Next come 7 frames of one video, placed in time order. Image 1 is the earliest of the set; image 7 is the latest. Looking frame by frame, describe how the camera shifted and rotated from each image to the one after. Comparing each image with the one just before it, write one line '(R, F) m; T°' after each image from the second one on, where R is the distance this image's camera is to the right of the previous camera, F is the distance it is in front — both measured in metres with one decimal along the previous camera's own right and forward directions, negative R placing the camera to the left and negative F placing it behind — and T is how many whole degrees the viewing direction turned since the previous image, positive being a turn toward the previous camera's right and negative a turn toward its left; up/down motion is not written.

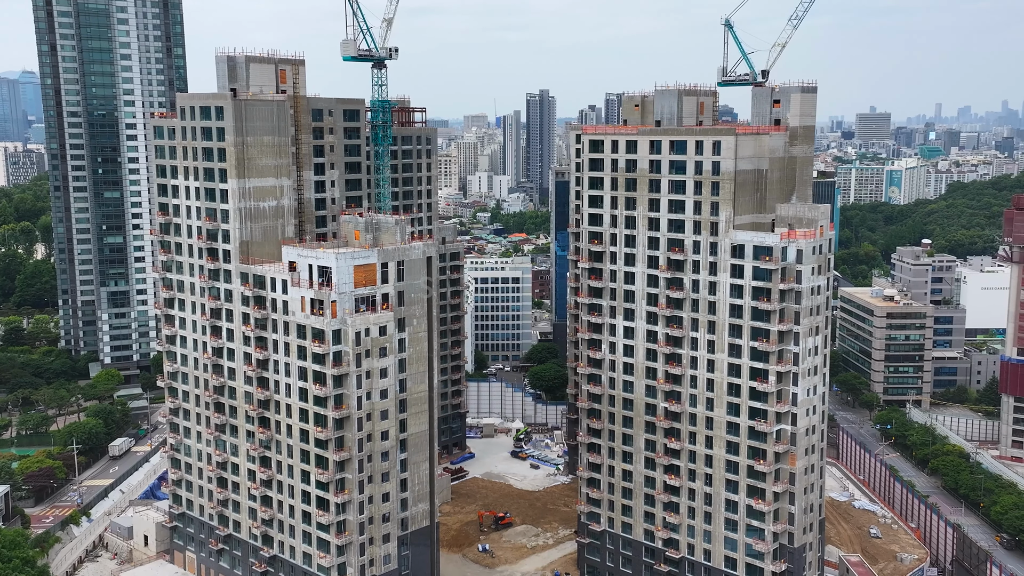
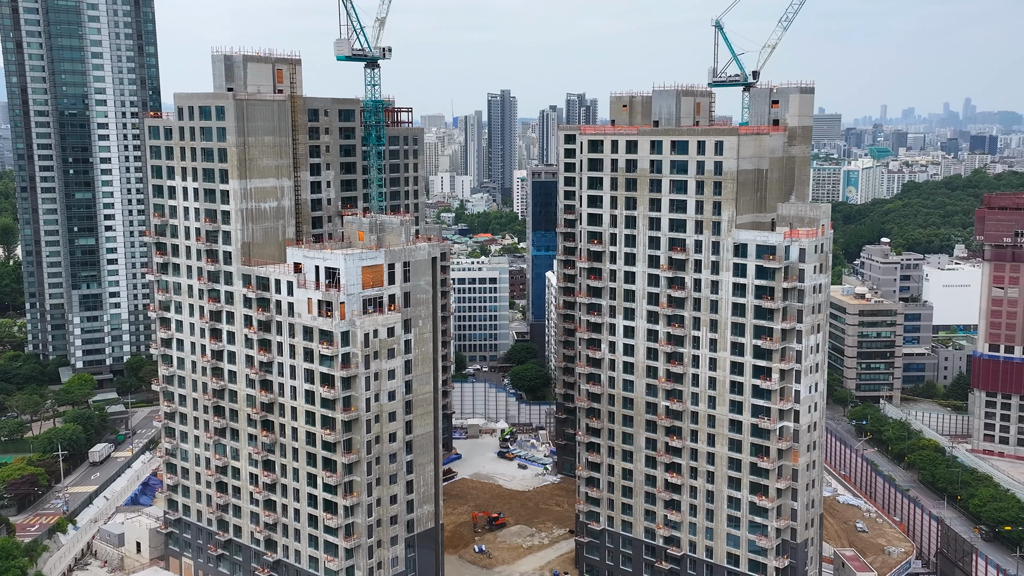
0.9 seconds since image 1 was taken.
(-4.0, +0.2) m; +2°
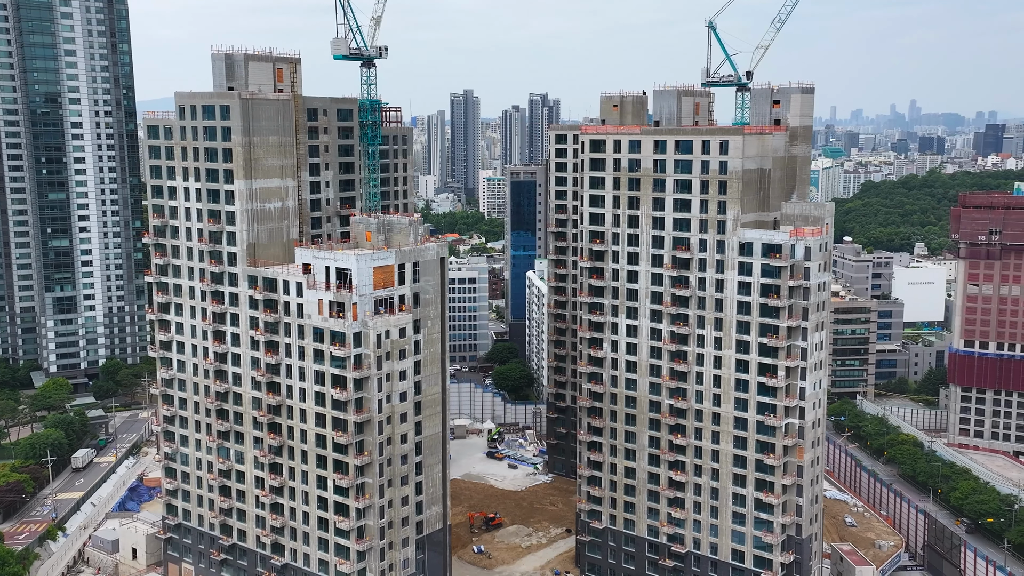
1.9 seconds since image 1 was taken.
(-4.1, +0.2) m; +2°
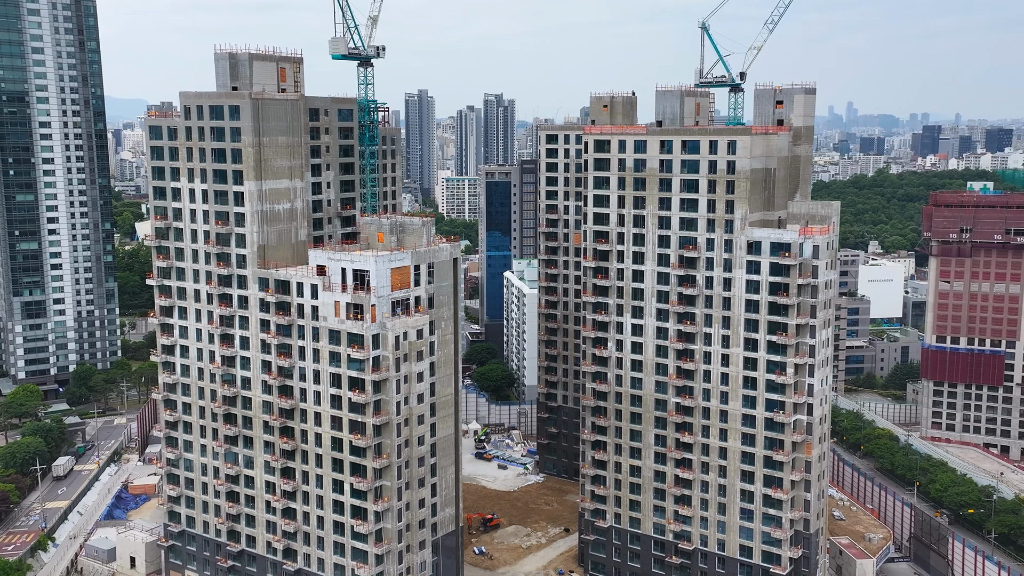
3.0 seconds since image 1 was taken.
(-5.2, +0.2) m; +3°
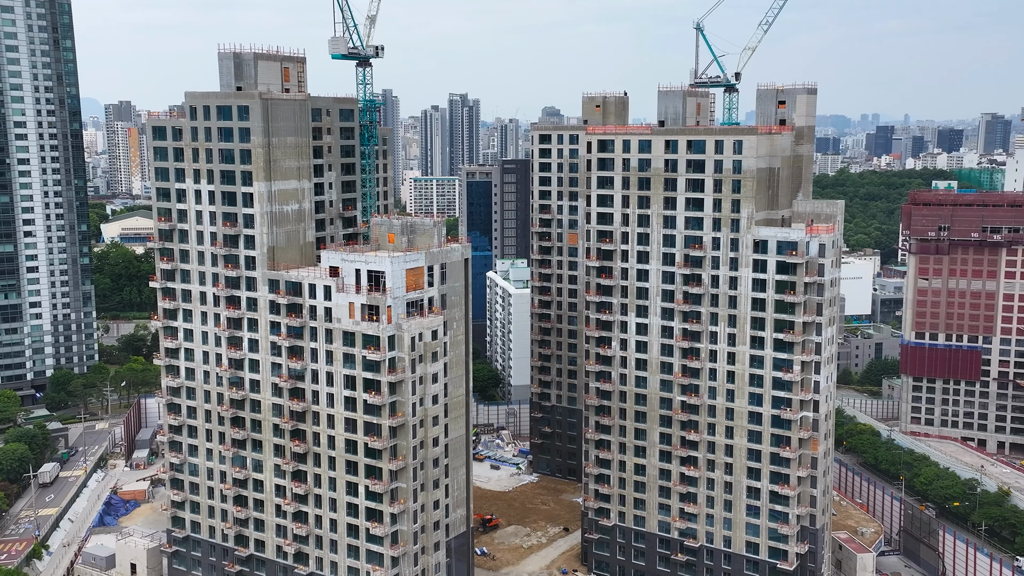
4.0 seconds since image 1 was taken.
(-4.1, +0.1) m; +2°
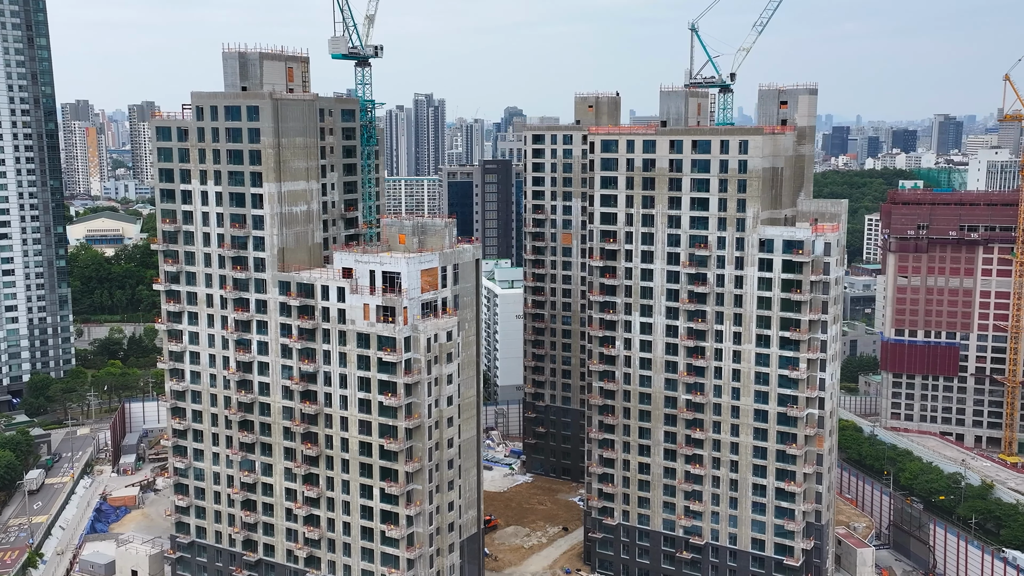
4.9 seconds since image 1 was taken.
(-4.1, +0.1) m; +2°
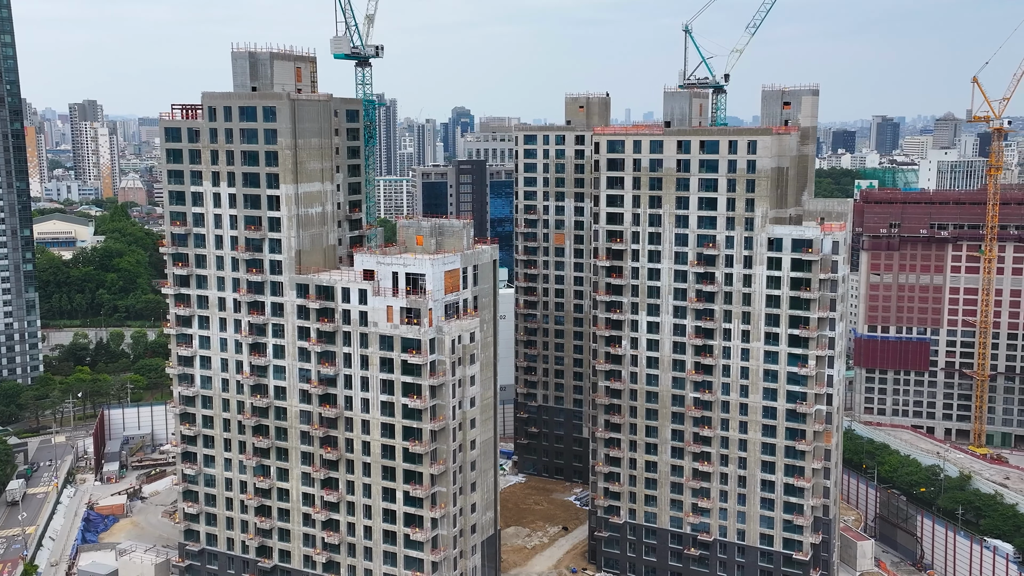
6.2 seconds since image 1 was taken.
(-5.8, +0.1) m; +3°
